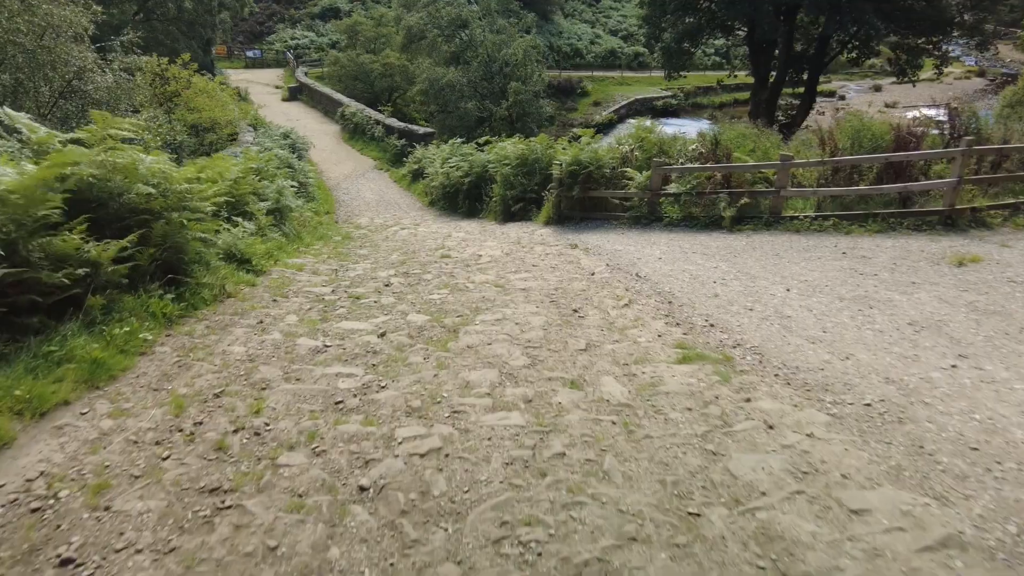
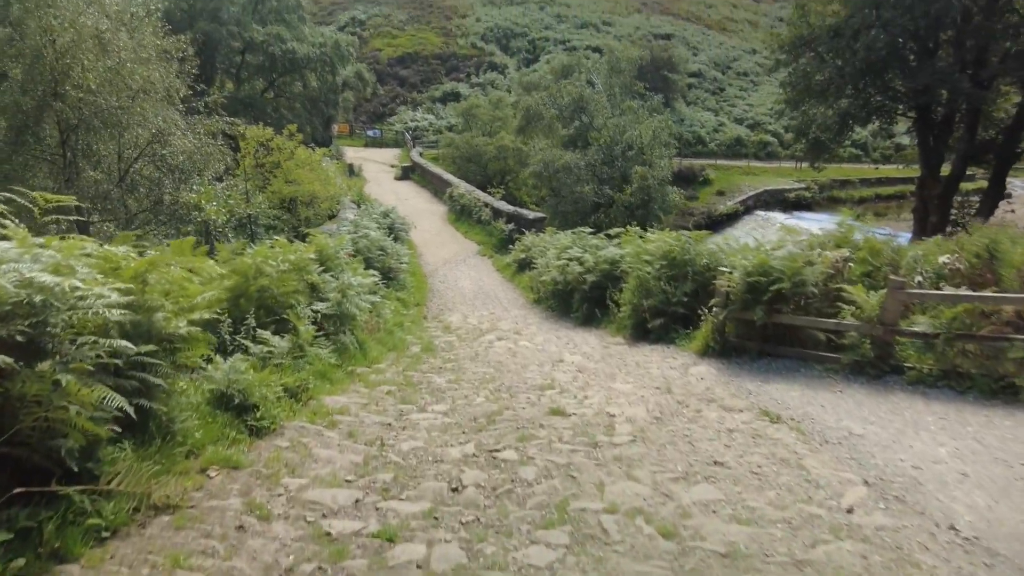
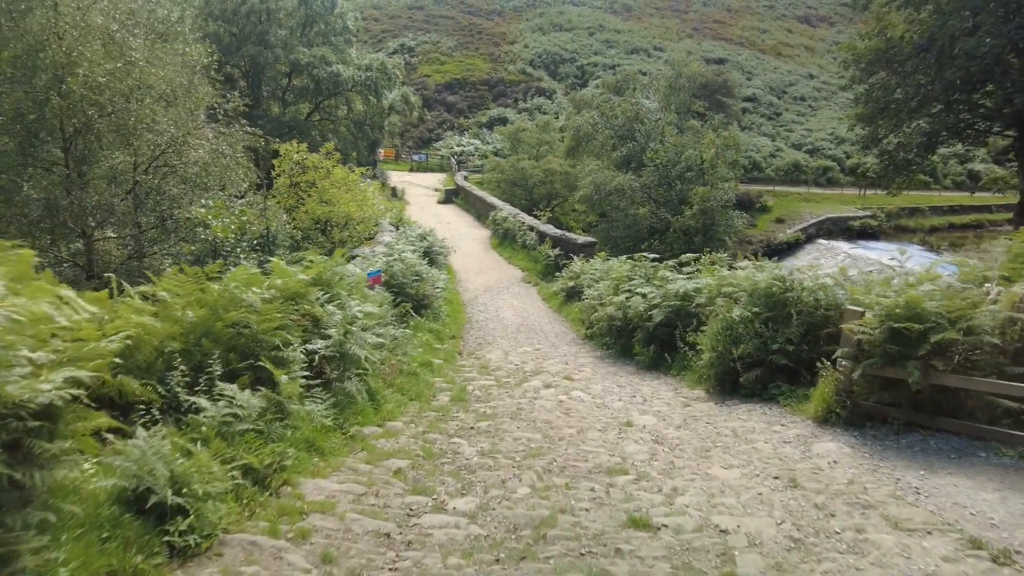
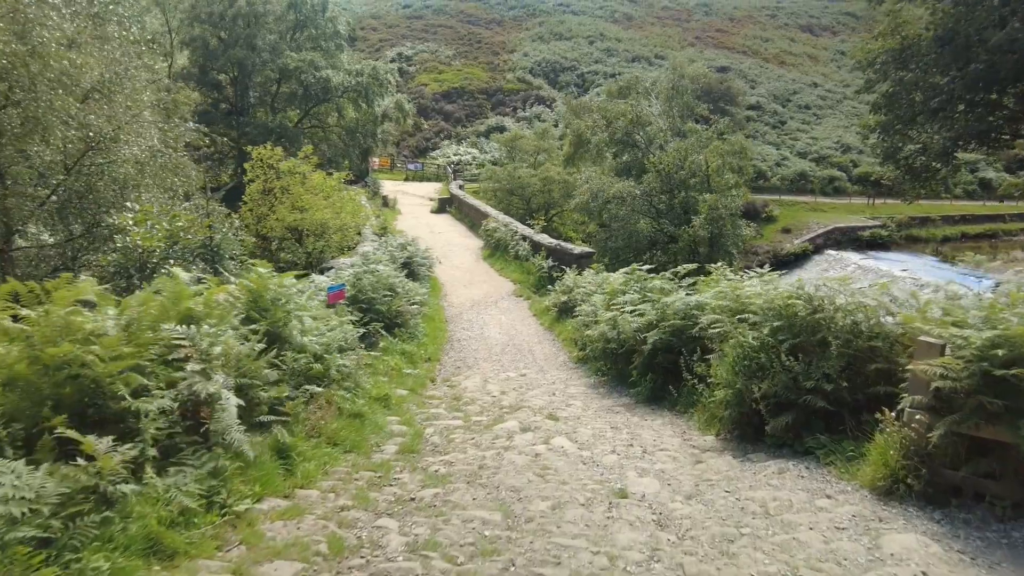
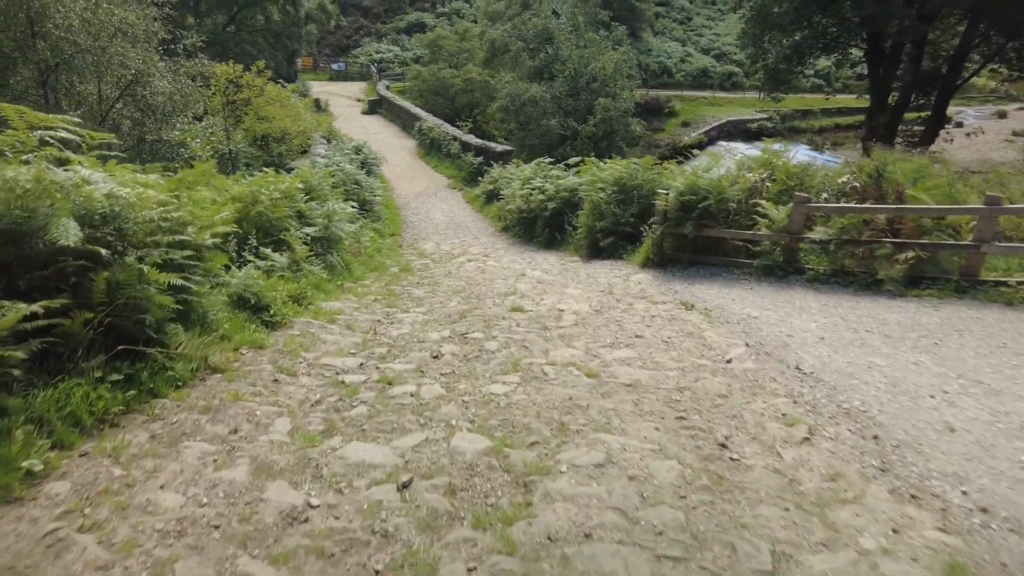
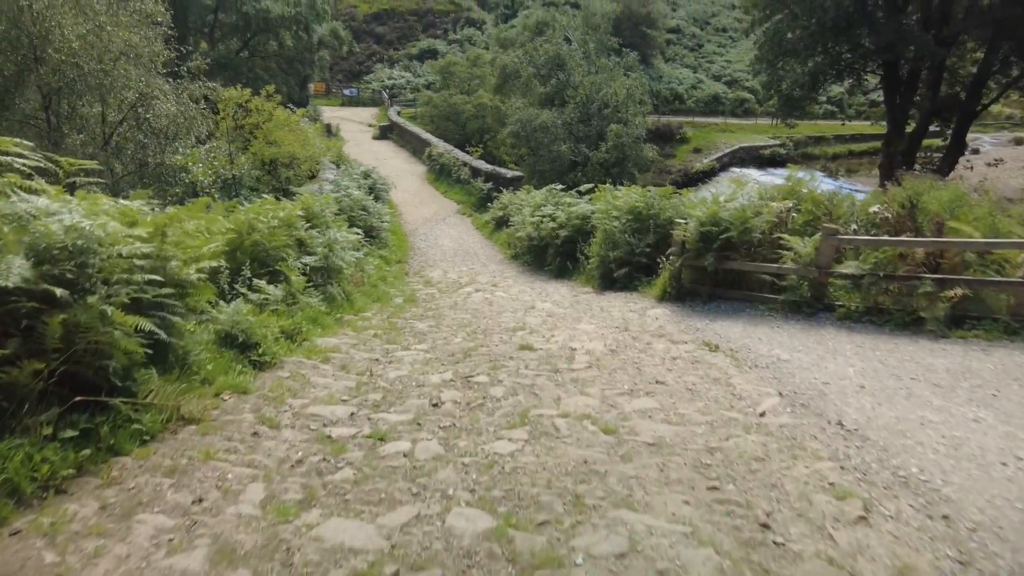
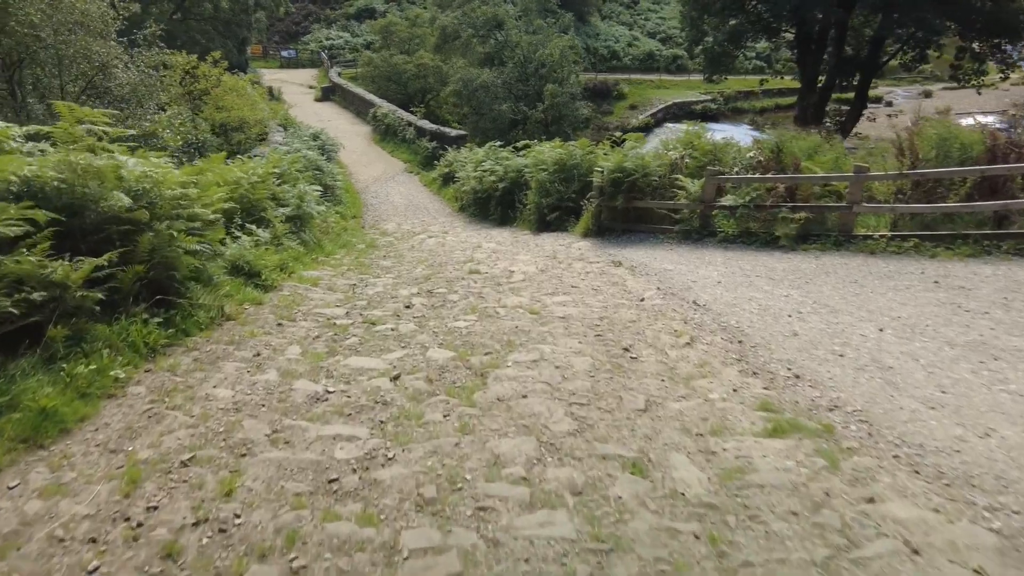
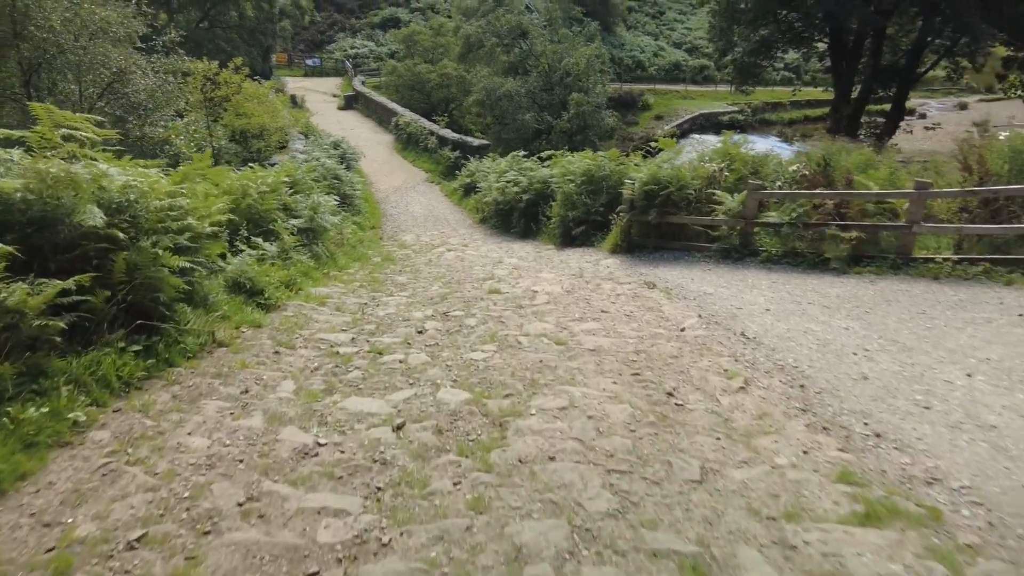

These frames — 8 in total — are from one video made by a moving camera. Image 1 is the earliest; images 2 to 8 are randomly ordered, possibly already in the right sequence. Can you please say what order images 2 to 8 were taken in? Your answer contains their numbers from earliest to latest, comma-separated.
7, 8, 5, 6, 2, 3, 4
